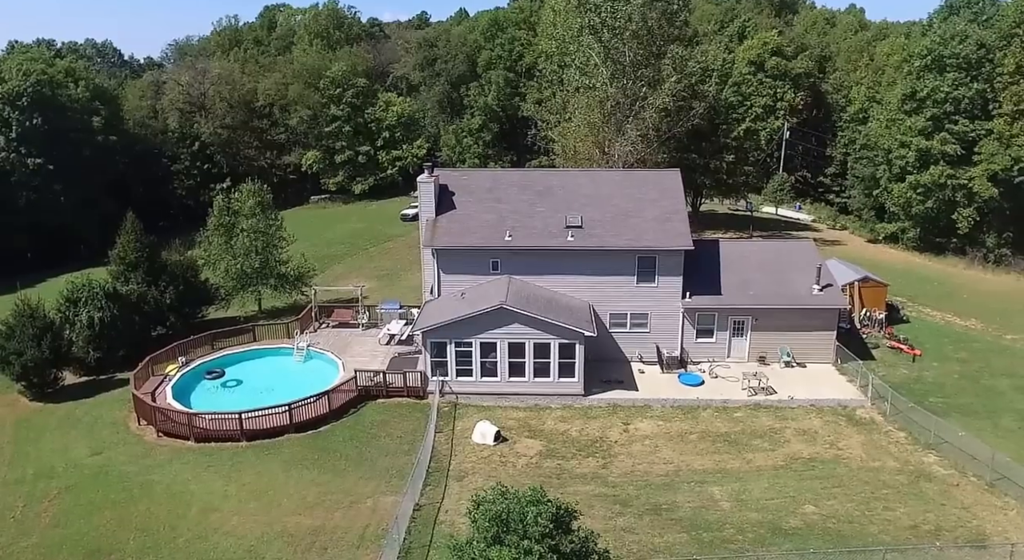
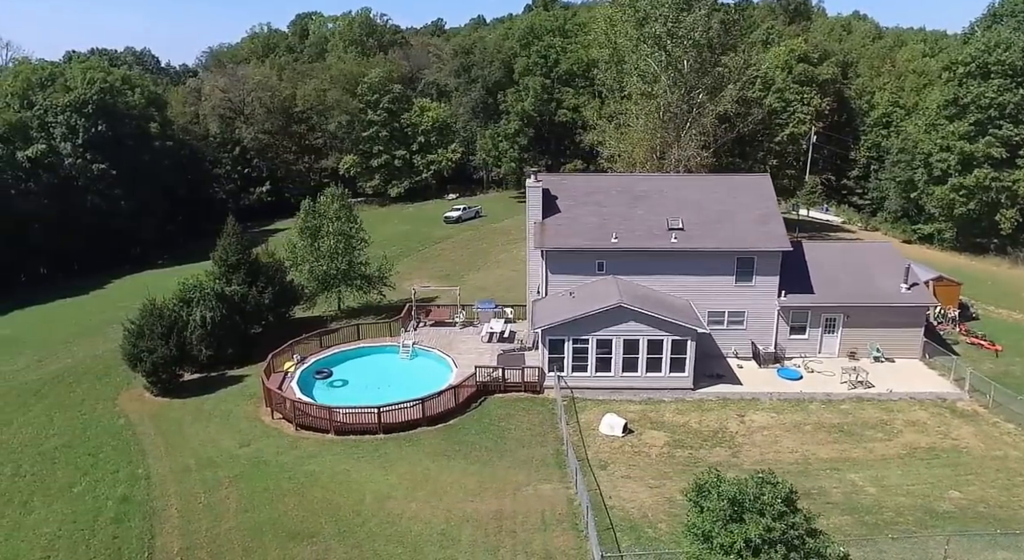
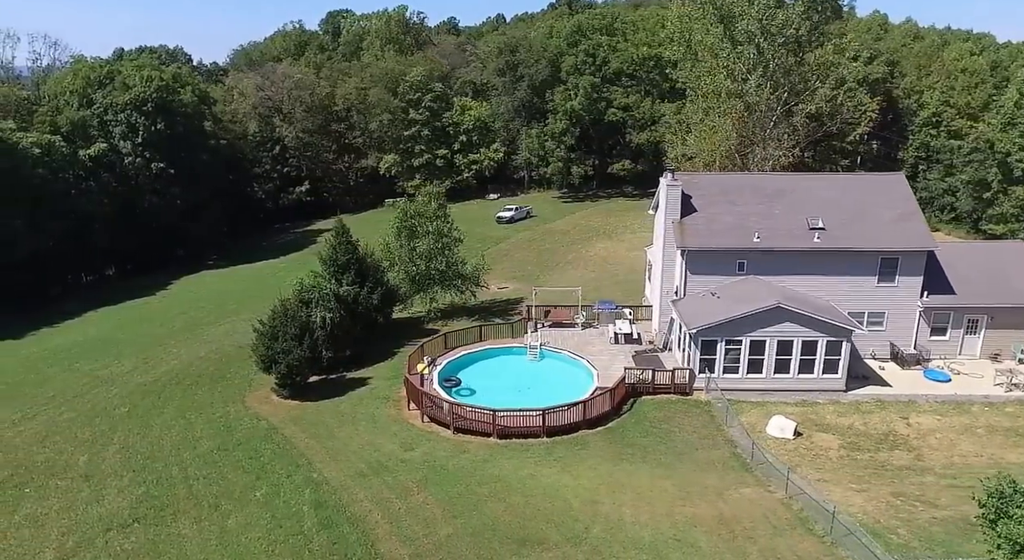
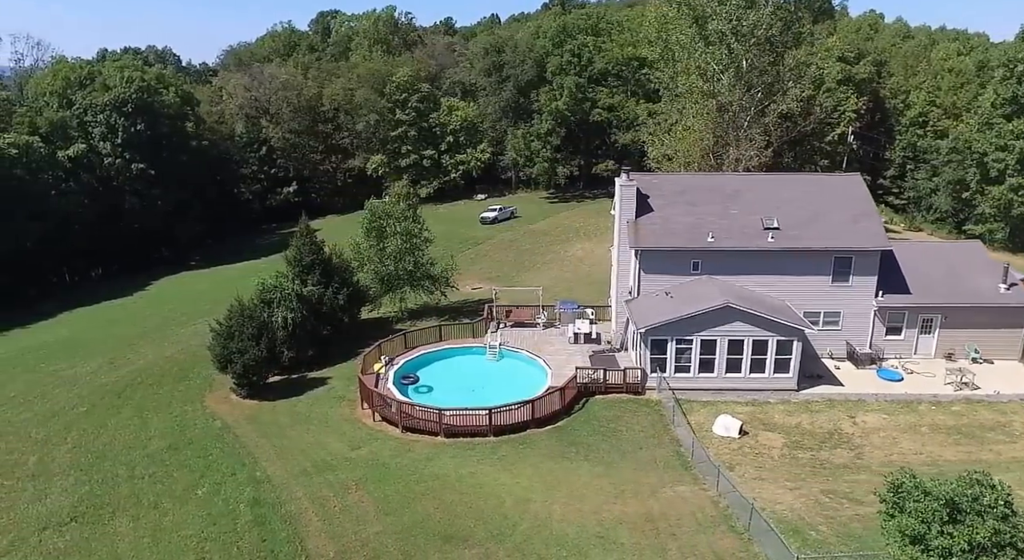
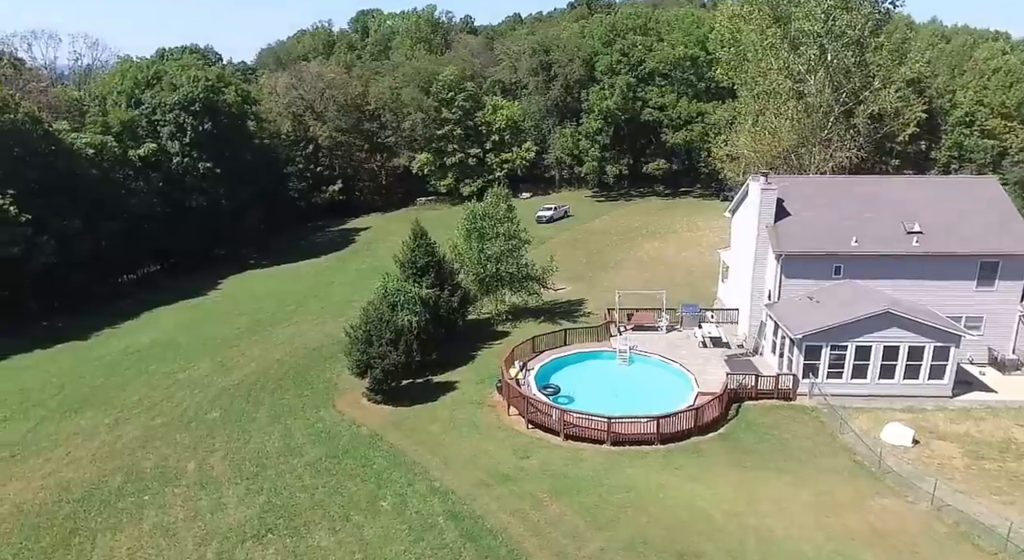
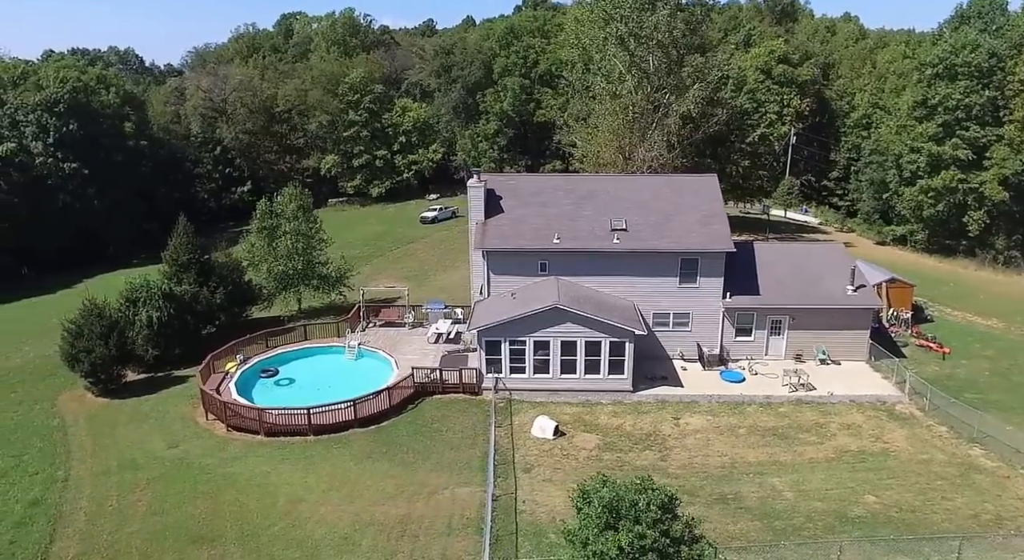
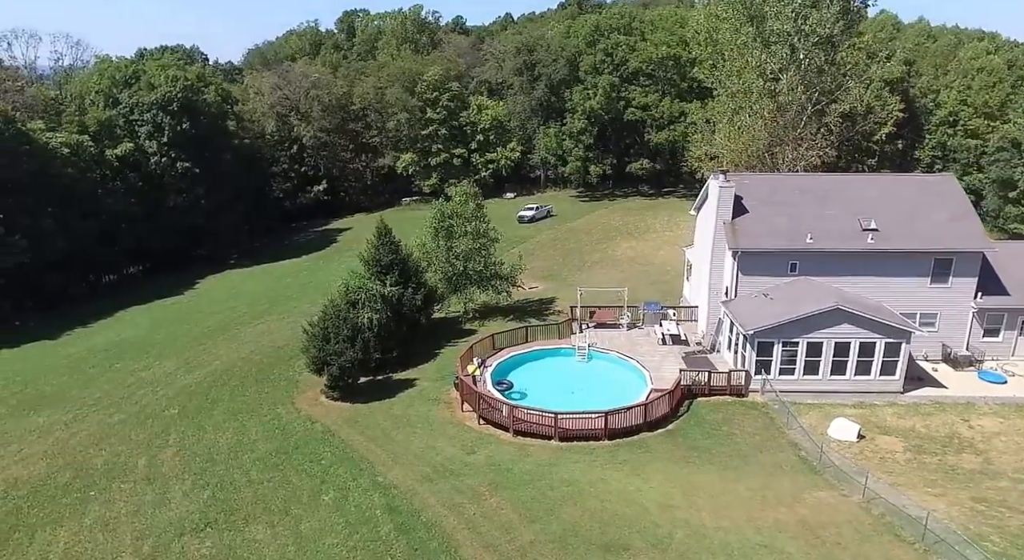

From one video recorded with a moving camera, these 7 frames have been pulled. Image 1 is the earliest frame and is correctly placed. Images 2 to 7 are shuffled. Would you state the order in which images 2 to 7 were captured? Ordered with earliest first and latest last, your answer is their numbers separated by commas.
6, 2, 4, 3, 7, 5
